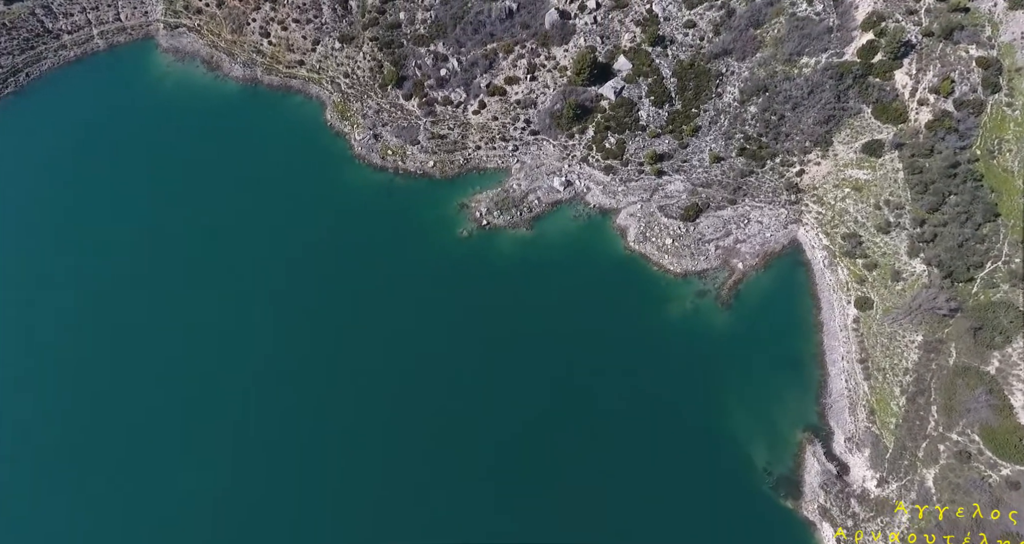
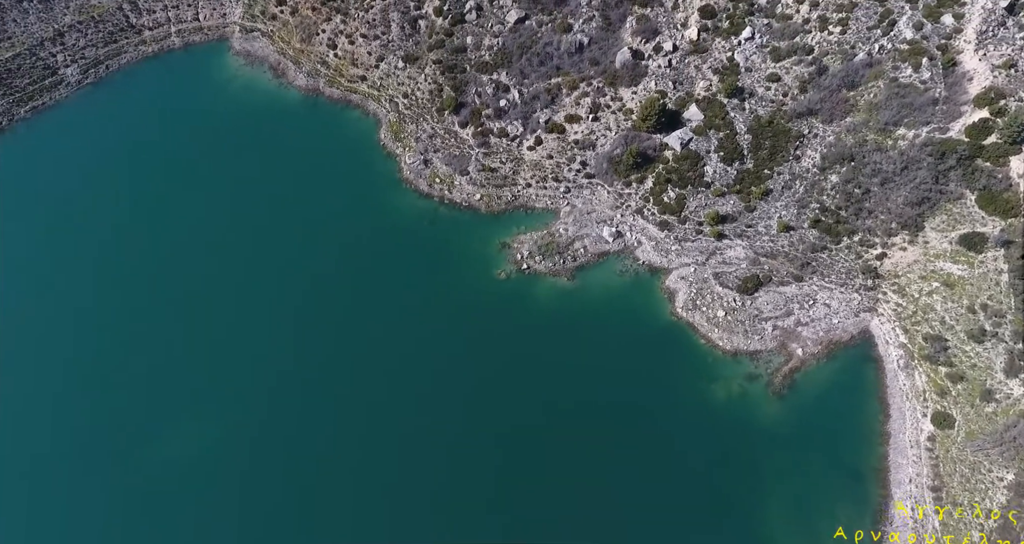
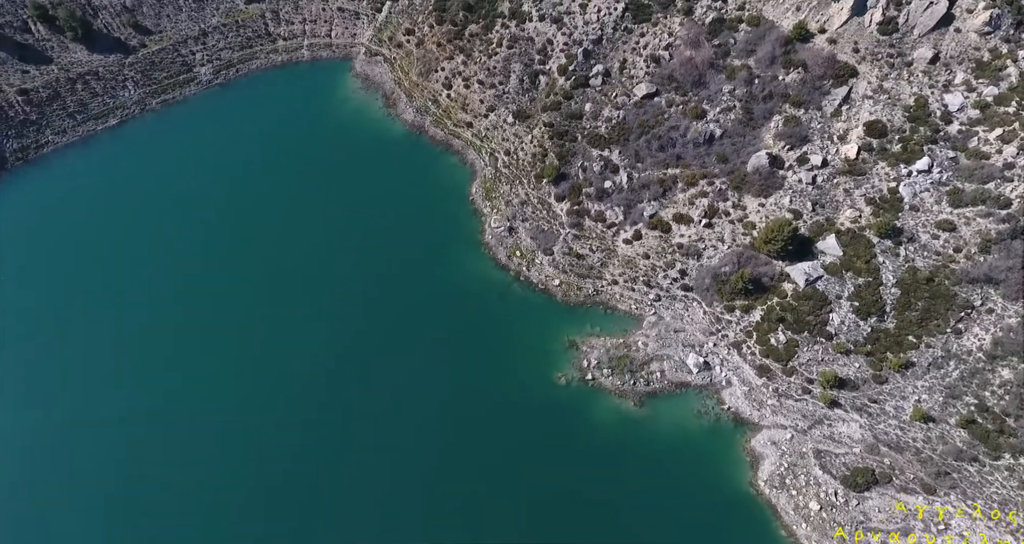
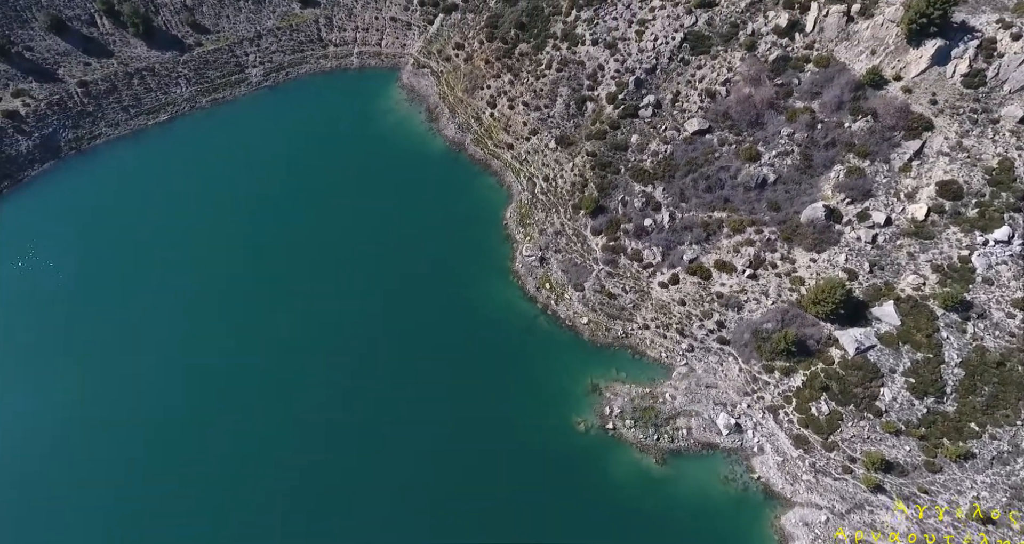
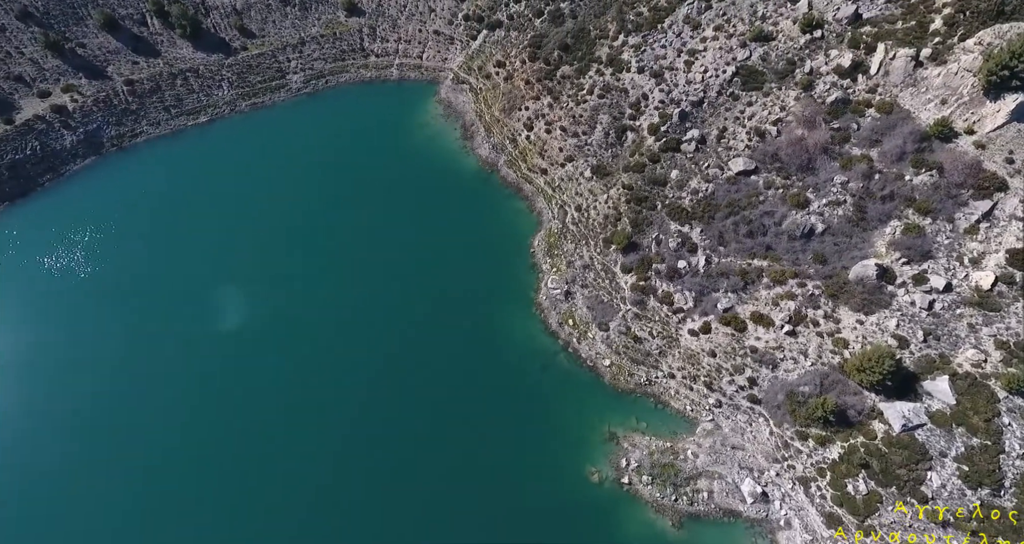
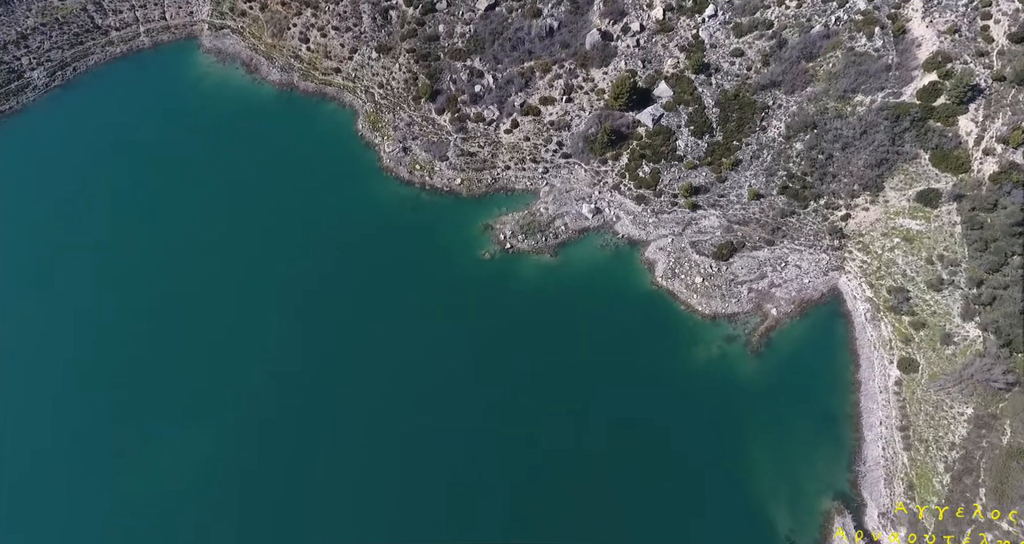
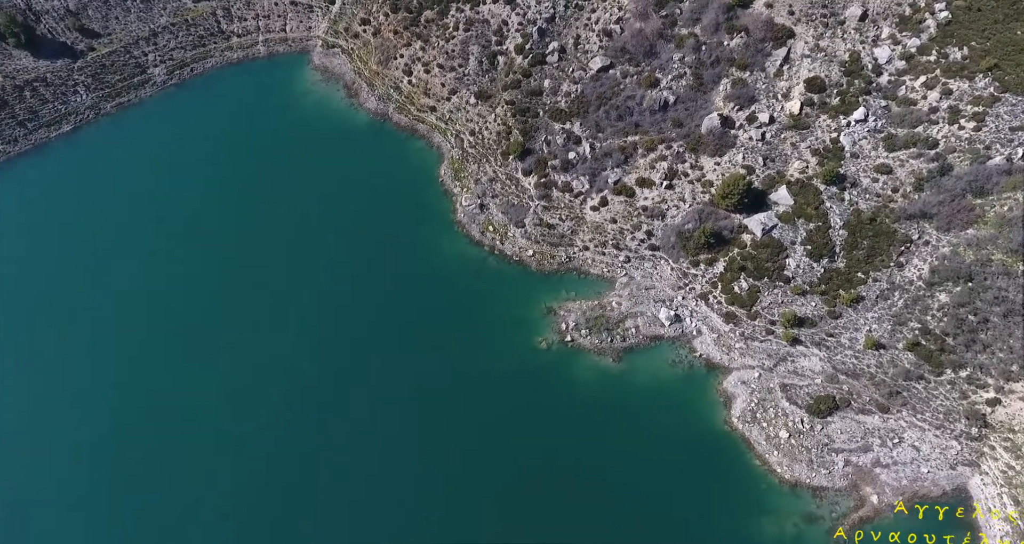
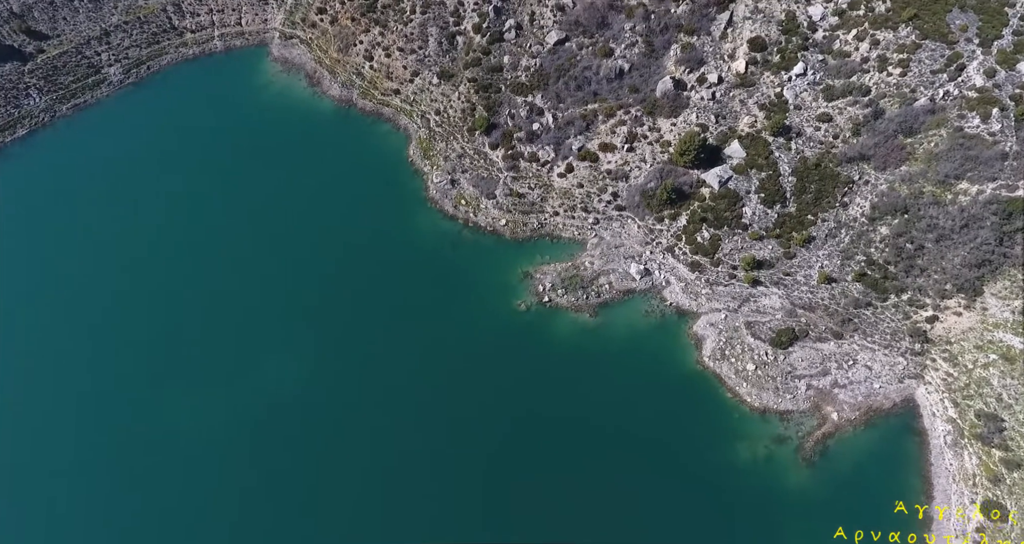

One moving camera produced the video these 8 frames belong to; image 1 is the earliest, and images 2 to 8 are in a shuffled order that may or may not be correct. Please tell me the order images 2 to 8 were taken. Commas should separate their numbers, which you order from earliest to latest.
6, 2, 8, 7, 3, 4, 5
